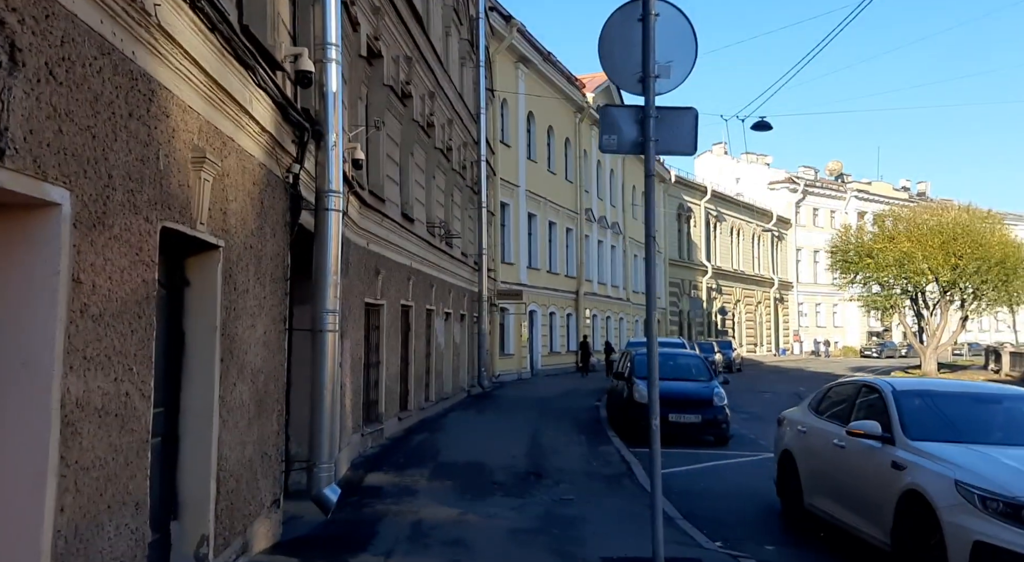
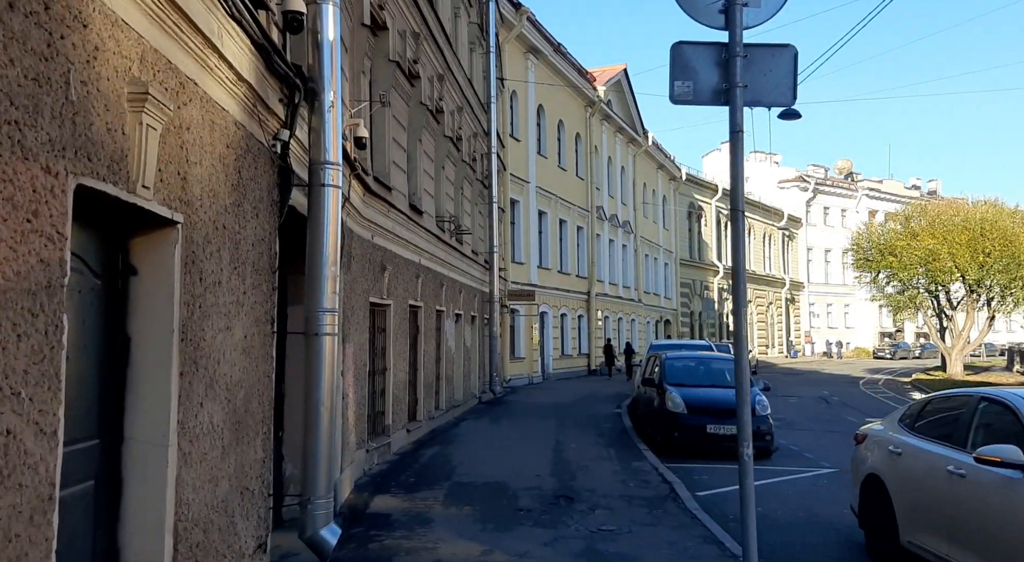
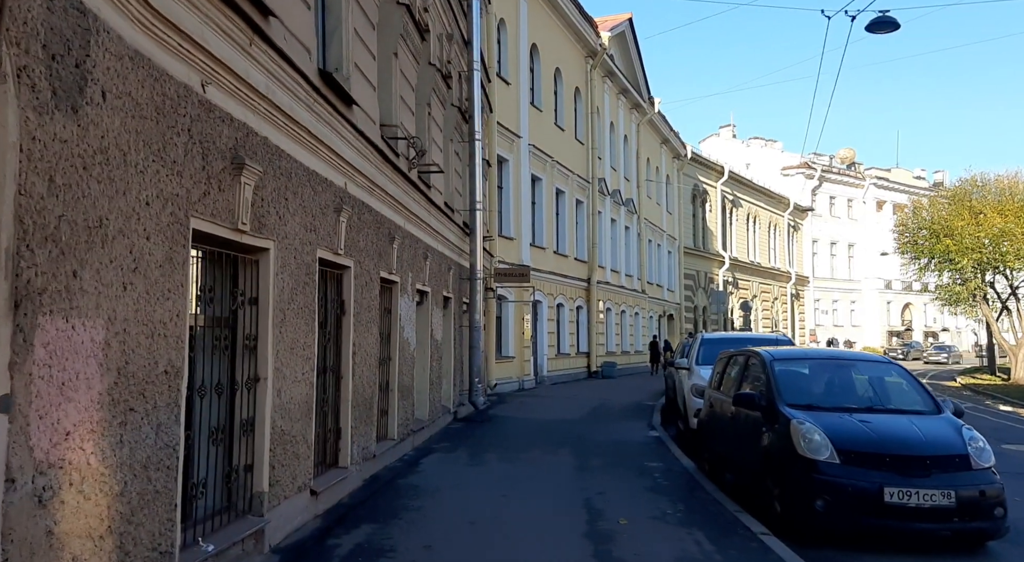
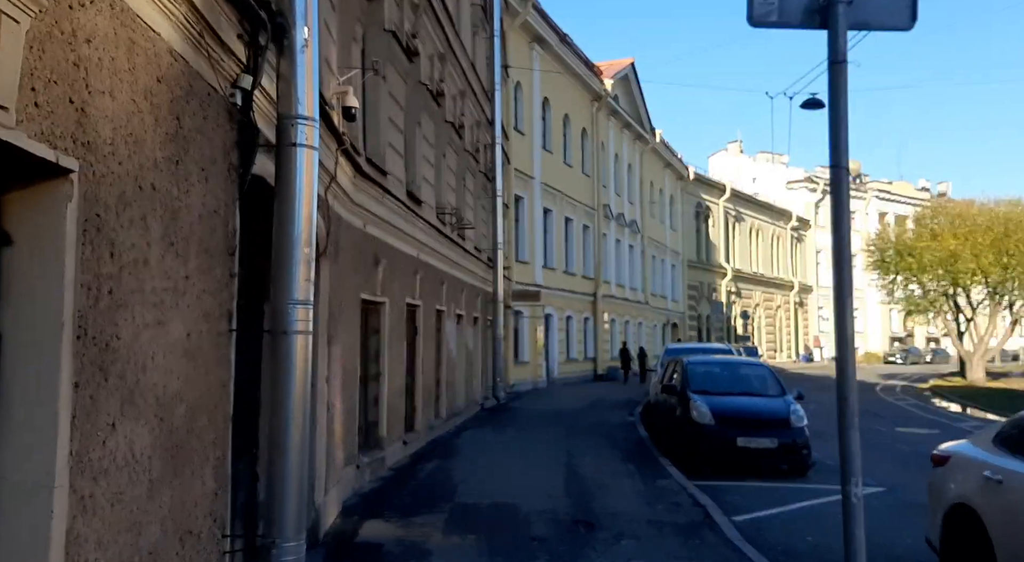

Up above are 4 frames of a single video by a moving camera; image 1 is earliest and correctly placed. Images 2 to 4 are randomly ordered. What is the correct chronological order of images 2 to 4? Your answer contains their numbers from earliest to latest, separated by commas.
2, 4, 3
